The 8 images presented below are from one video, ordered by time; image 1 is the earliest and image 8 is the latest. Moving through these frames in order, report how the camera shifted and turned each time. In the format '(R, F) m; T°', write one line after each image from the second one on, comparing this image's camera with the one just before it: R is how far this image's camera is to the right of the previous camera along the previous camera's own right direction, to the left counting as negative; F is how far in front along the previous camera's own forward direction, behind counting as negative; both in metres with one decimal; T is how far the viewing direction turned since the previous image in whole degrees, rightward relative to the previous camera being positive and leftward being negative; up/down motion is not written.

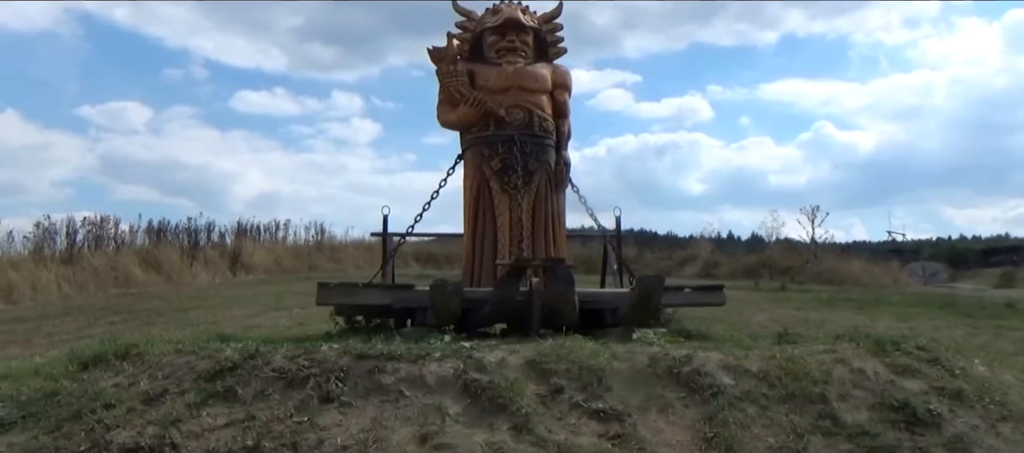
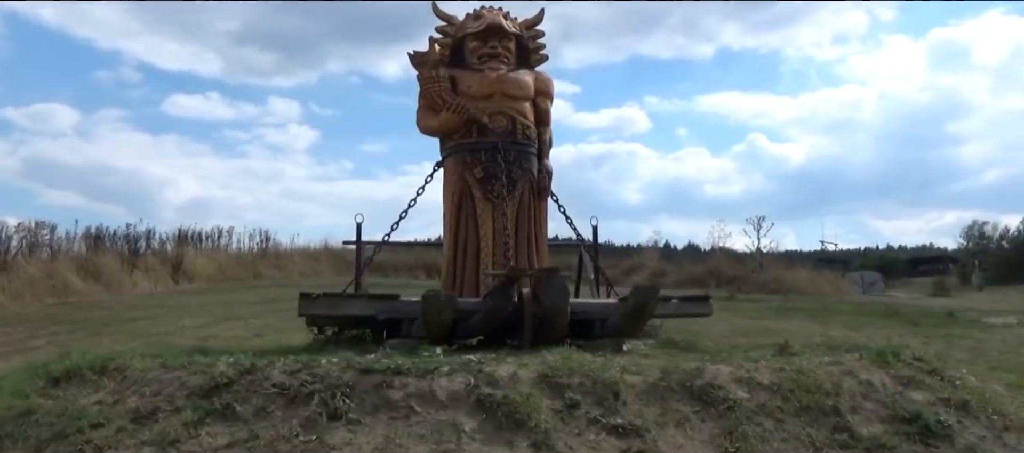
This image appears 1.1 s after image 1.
(-0.4, +0.2) m; +4°
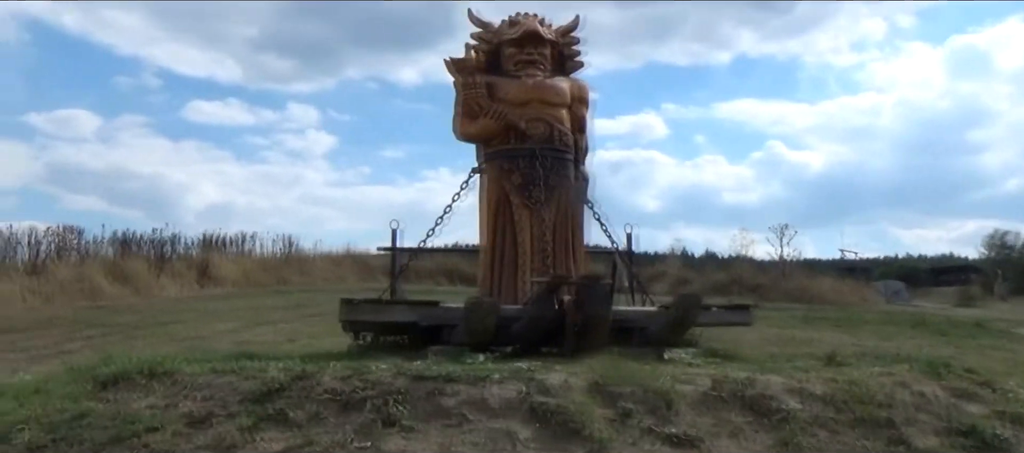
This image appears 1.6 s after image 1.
(-0.2, 0.0) m; -1°
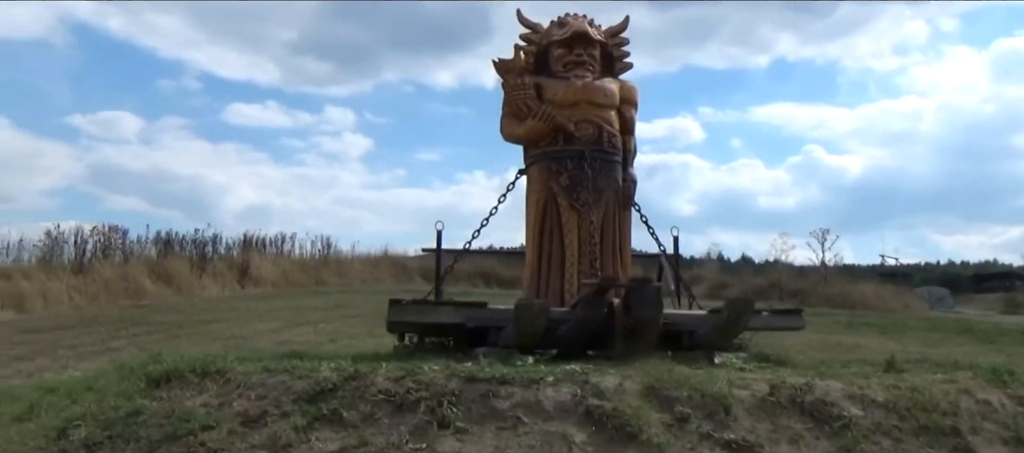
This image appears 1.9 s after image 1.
(-0.1, +0.1) m; -2°
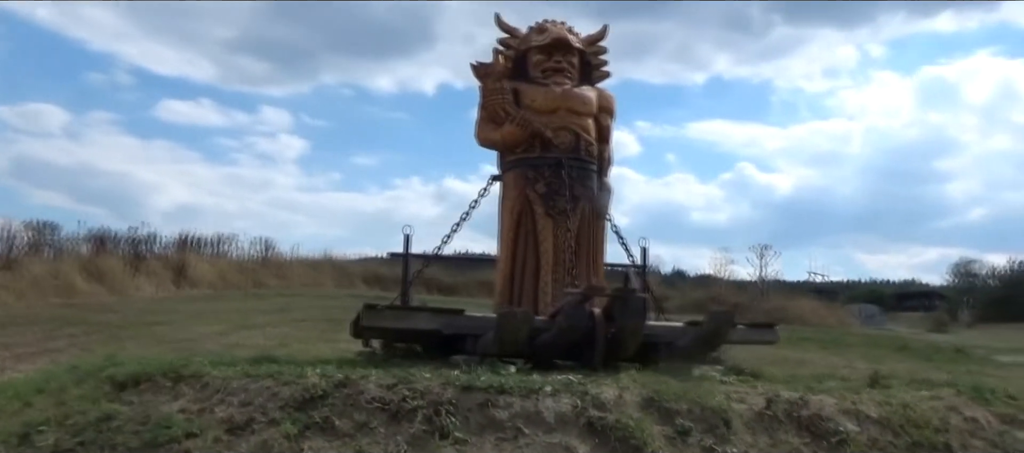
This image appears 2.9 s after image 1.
(-0.4, +0.1) m; +4°
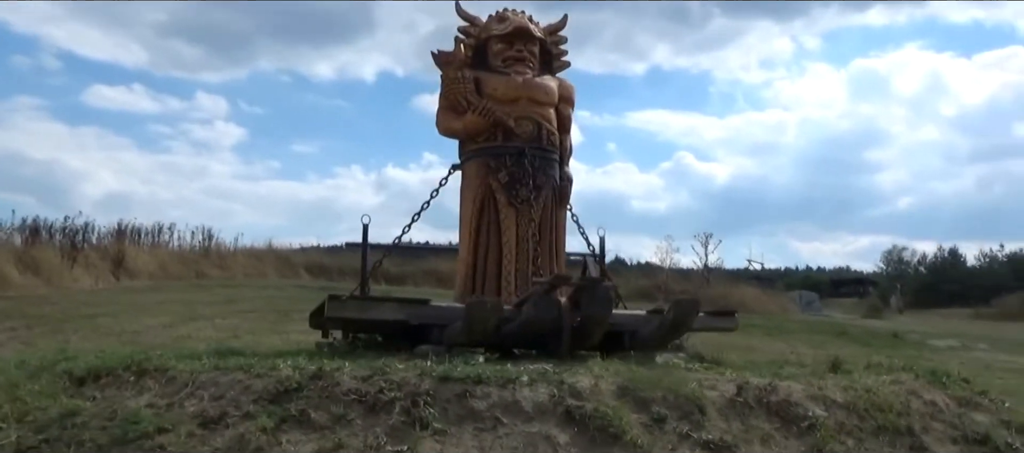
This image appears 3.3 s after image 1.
(-0.2, 0.0) m; +4°
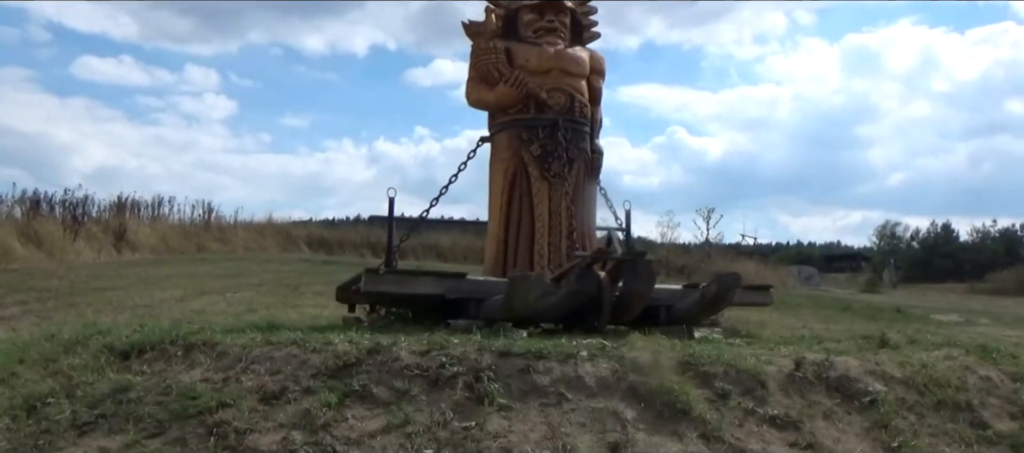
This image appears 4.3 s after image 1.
(-0.4, +0.1) m; 0°
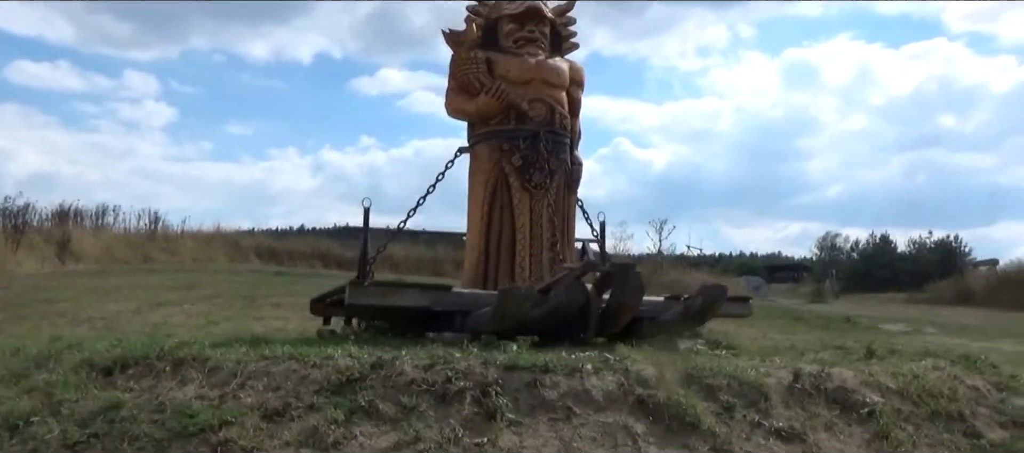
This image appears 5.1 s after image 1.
(-0.3, +0.1) m; +3°
